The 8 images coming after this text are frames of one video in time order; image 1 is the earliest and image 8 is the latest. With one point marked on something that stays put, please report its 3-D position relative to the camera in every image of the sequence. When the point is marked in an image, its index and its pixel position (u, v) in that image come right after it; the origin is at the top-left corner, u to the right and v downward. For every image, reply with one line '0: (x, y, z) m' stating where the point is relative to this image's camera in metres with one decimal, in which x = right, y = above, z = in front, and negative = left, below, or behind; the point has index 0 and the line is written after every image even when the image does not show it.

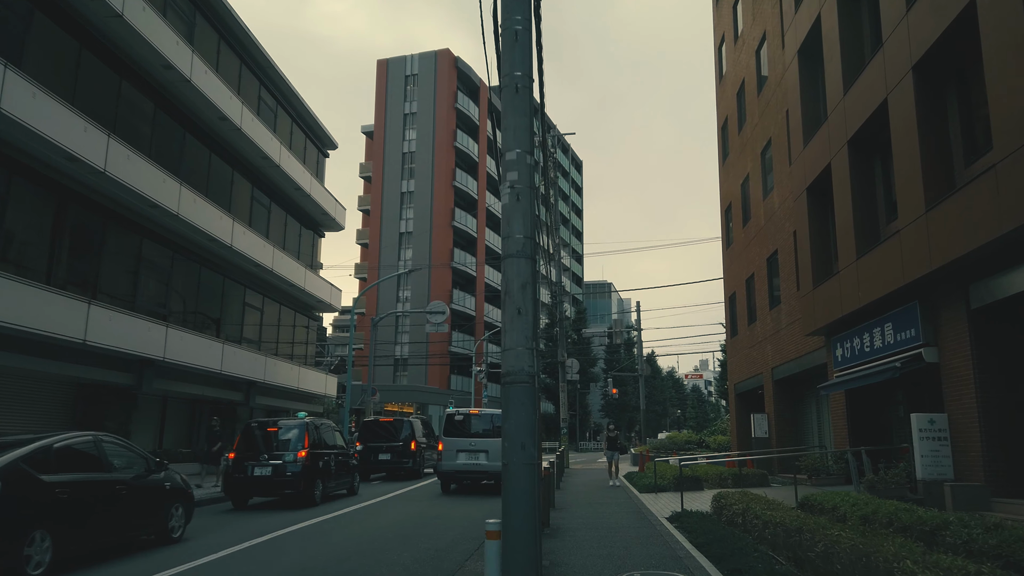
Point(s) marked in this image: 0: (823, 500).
0: (+4.6, -3.1, +11.0) m
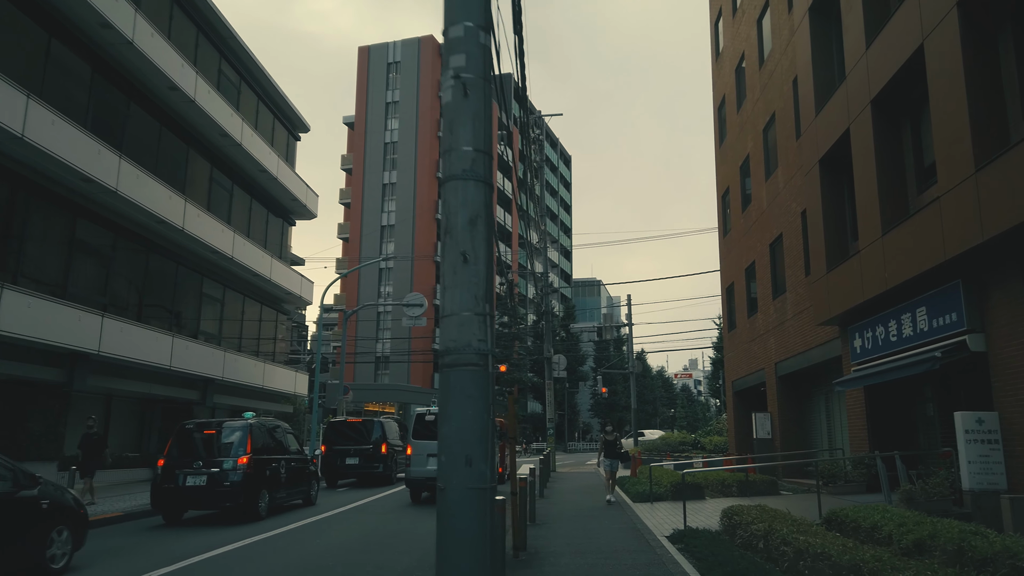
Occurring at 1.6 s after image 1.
0: (+4.2, -2.8, +9.0) m
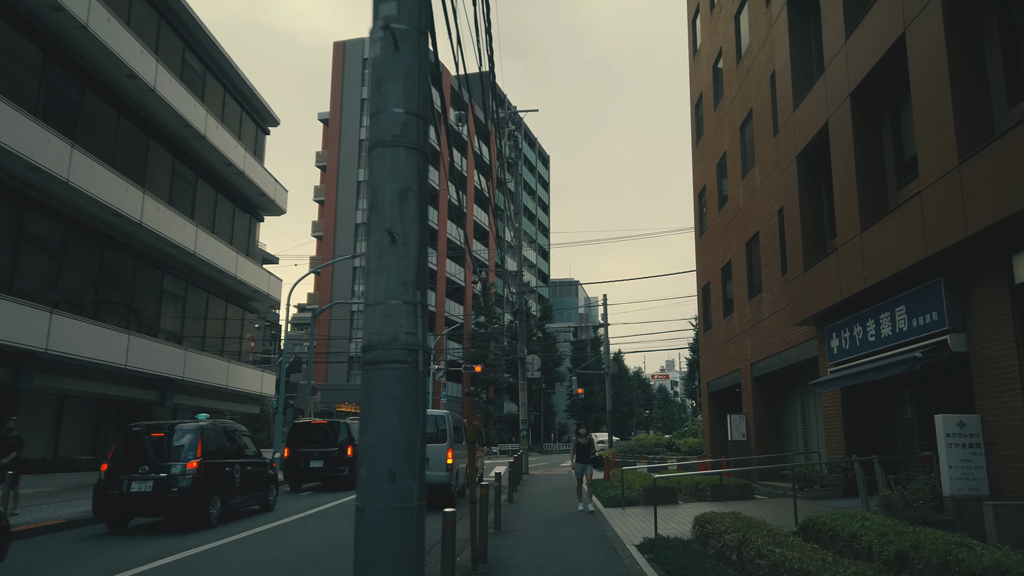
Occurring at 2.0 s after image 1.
0: (+3.7, -2.7, +8.6) m
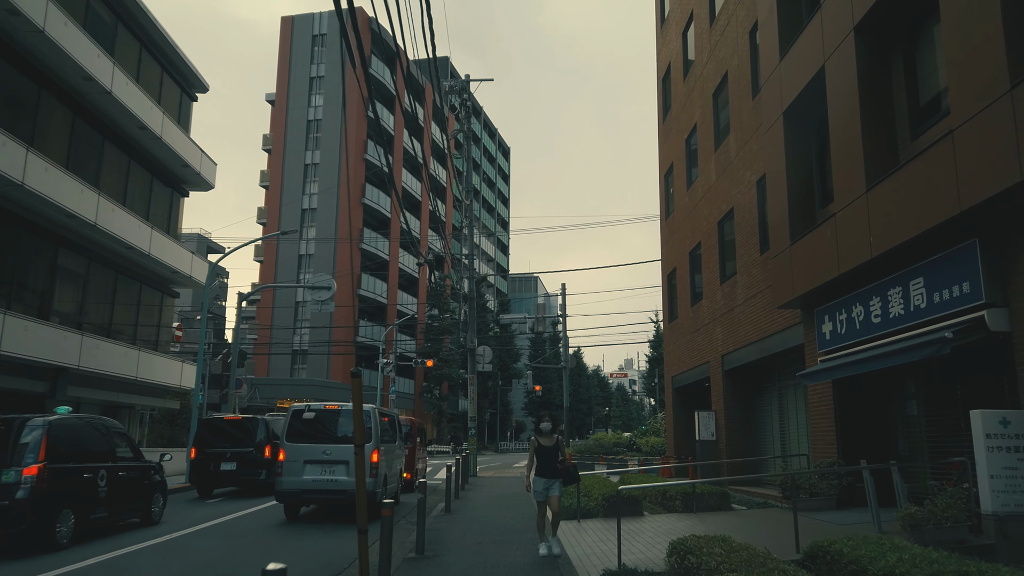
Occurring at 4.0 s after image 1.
0: (+3.0, -2.3, +6.4) m
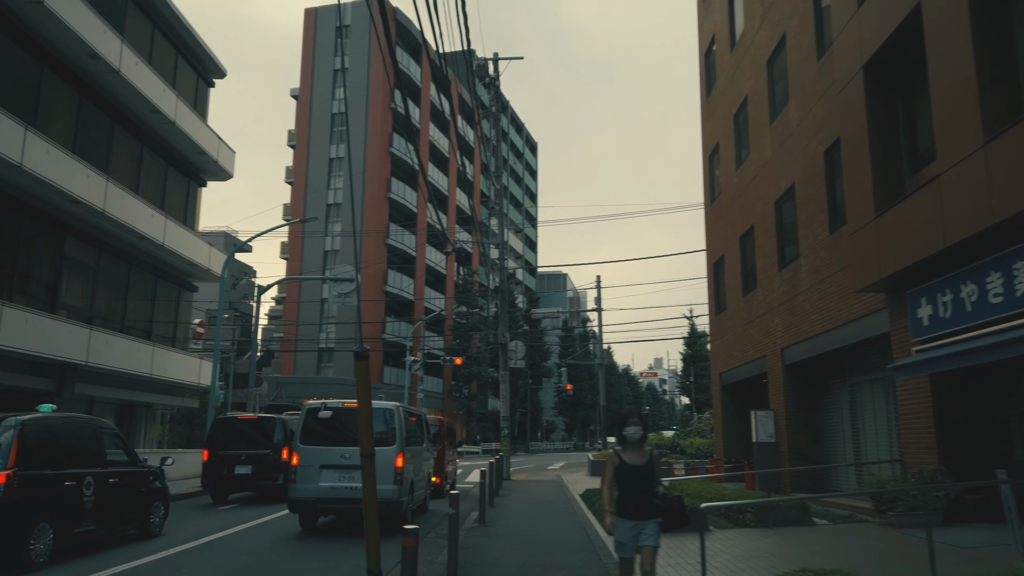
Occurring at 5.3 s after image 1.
0: (+3.4, -2.0, +4.6) m
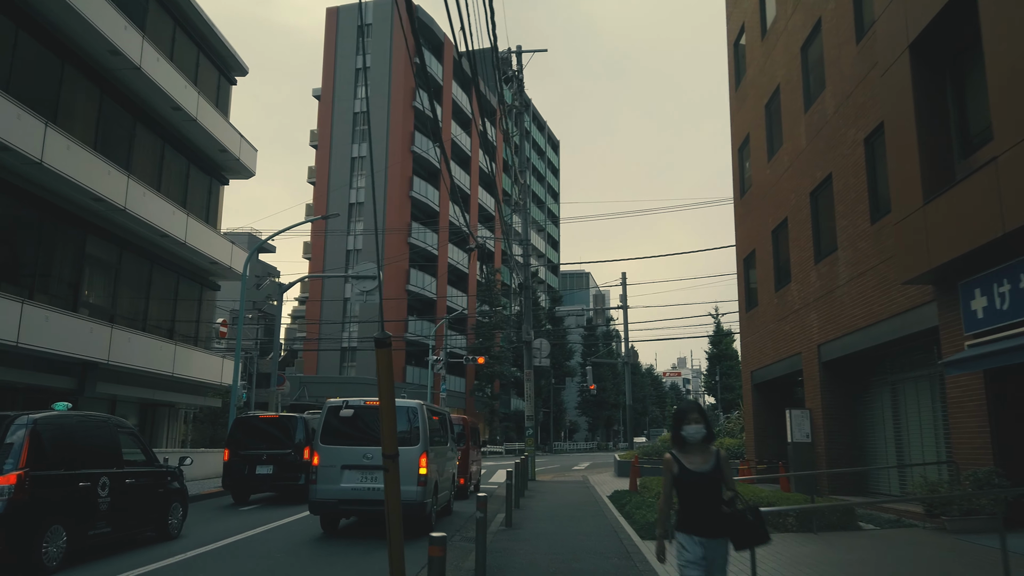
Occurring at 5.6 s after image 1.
0: (+3.6, -1.9, +4.1) m
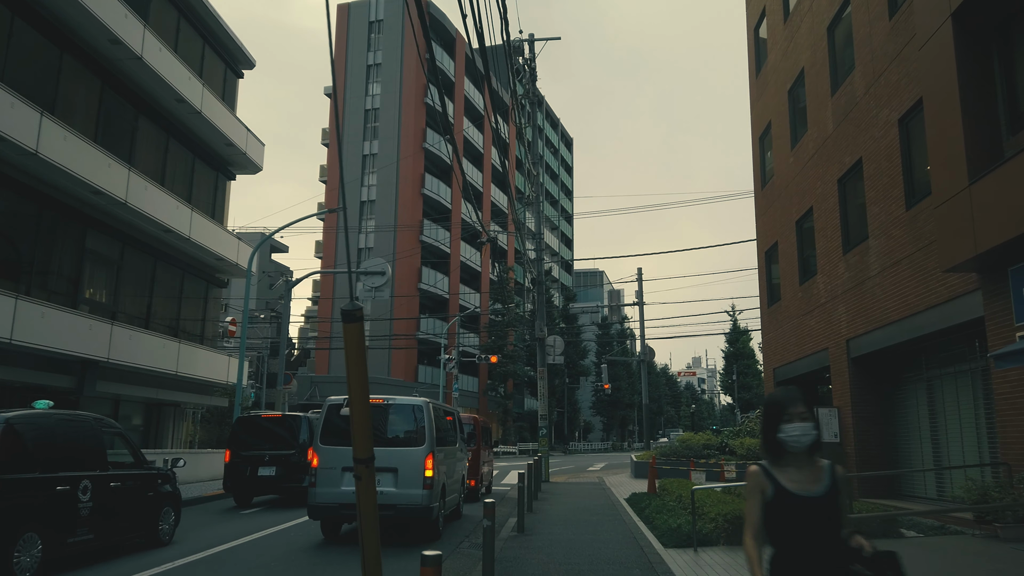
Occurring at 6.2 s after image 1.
0: (+3.7, -1.7, +3.3) m
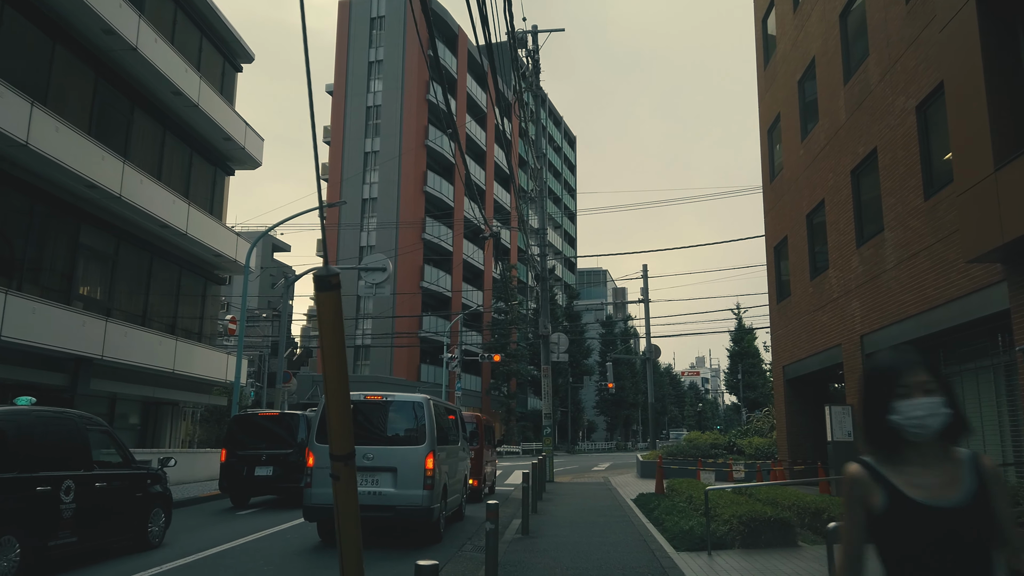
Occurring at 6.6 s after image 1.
0: (+3.7, -1.6, +2.8) m
